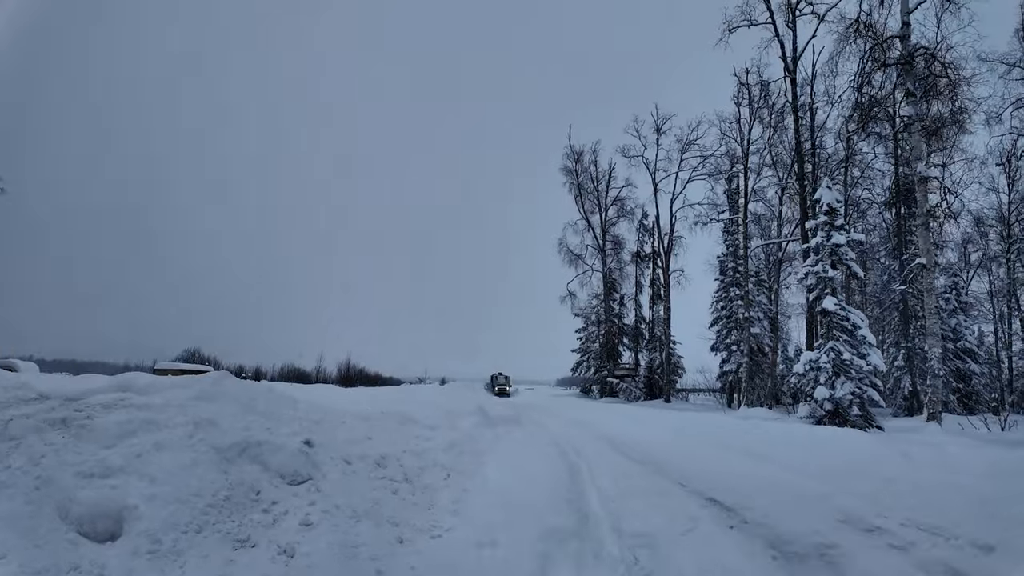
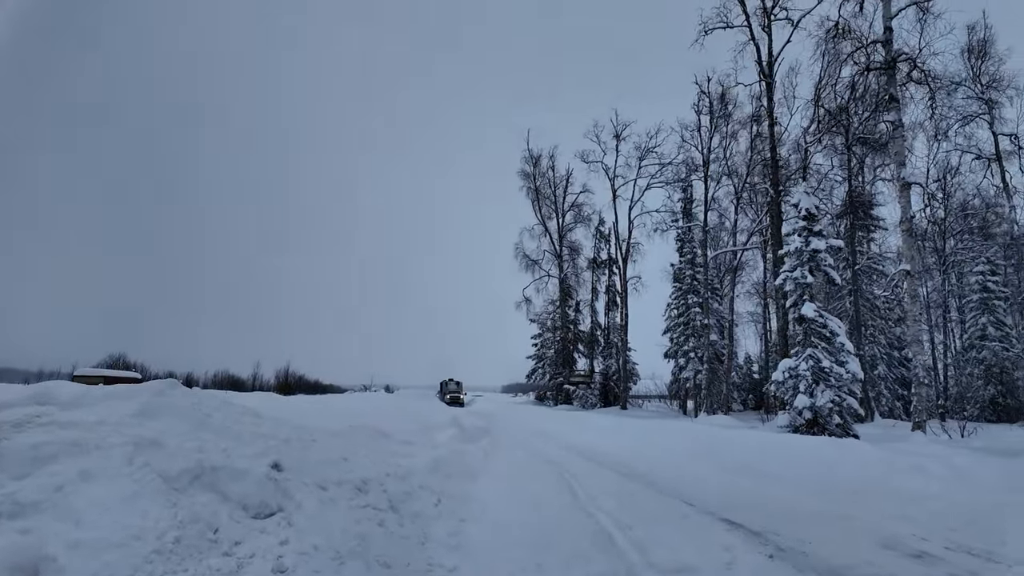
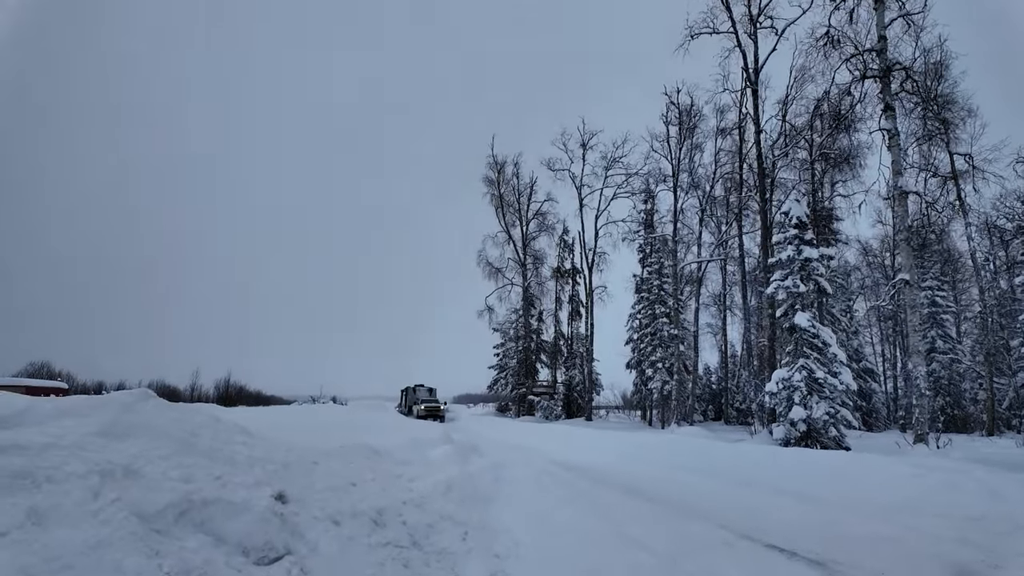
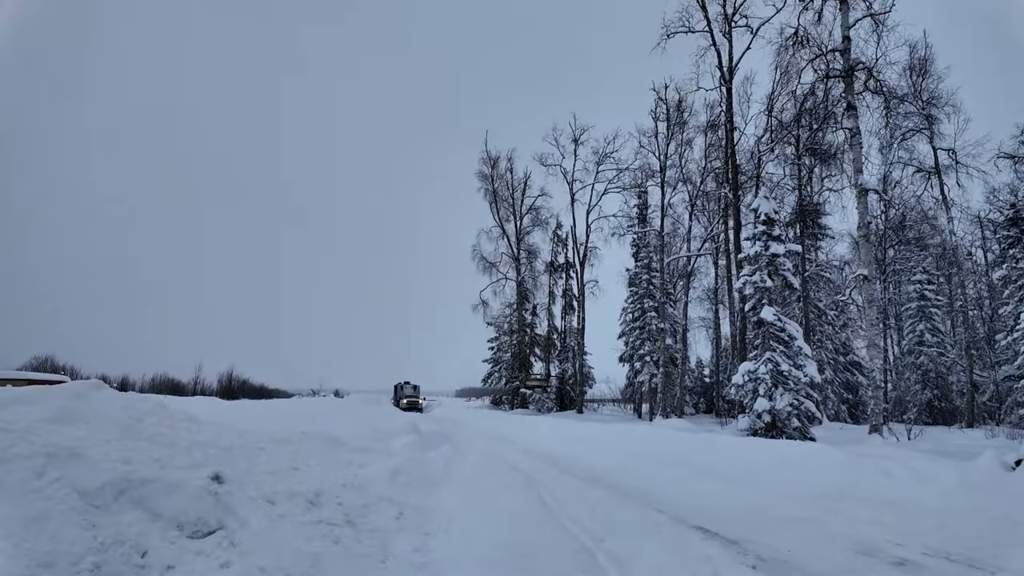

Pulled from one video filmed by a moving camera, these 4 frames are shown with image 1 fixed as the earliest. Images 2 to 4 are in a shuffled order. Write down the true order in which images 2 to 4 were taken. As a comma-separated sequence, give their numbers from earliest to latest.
2, 4, 3
